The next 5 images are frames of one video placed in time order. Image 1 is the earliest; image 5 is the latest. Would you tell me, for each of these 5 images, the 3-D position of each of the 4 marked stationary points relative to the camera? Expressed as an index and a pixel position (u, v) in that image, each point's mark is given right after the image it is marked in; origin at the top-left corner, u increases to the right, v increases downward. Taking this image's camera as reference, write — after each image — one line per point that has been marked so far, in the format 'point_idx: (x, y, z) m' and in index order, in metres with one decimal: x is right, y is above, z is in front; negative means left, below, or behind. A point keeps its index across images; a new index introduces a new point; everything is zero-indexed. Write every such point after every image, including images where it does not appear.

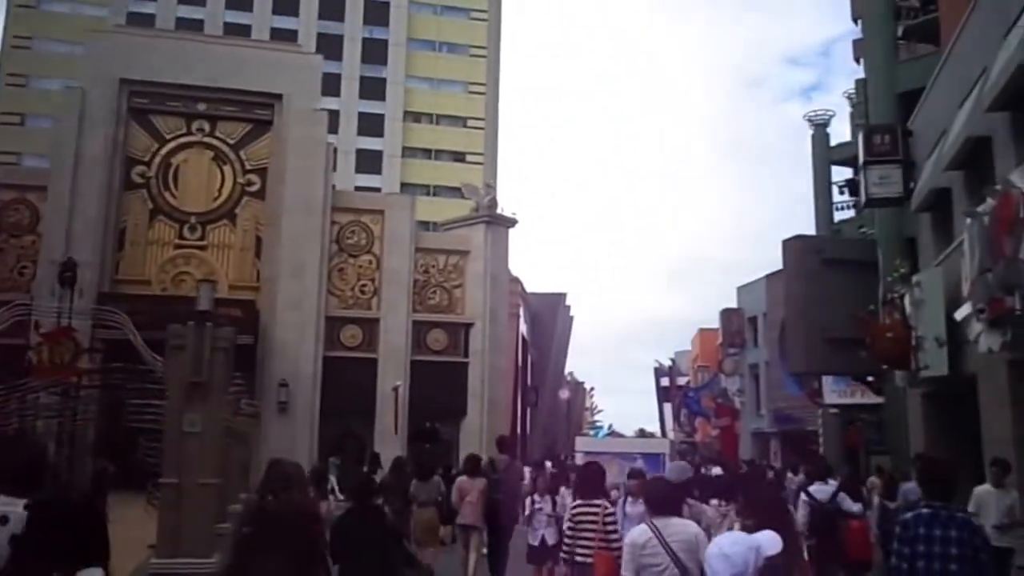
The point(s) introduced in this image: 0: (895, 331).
0: (+8.1, -0.7, +18.8) m
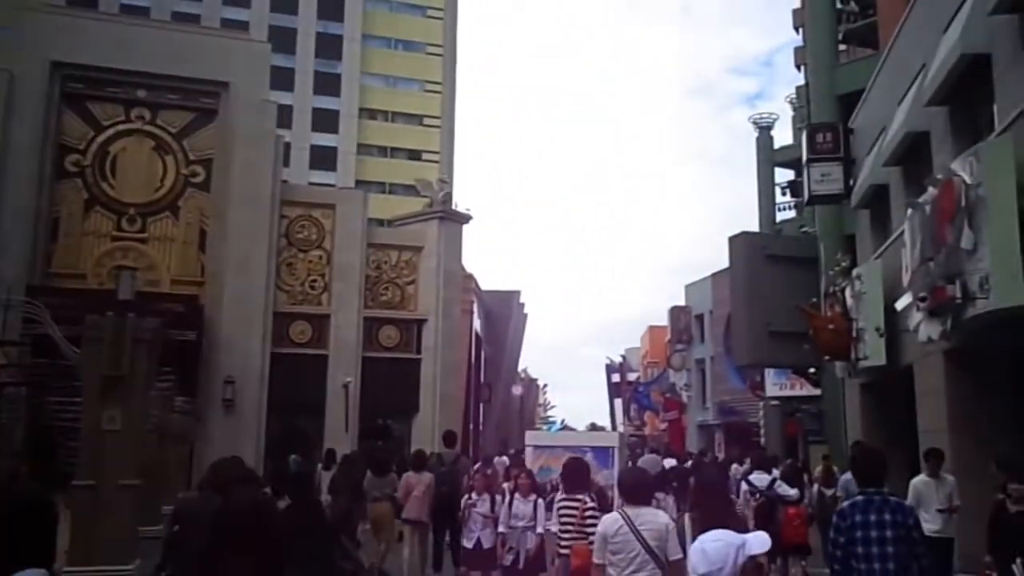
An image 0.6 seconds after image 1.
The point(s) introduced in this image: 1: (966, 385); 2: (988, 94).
0: (+6.7, -0.6, +18.2) m
1: (+7.7, -1.6, +14.9) m
2: (+7.1, +3.0, +13.1) m
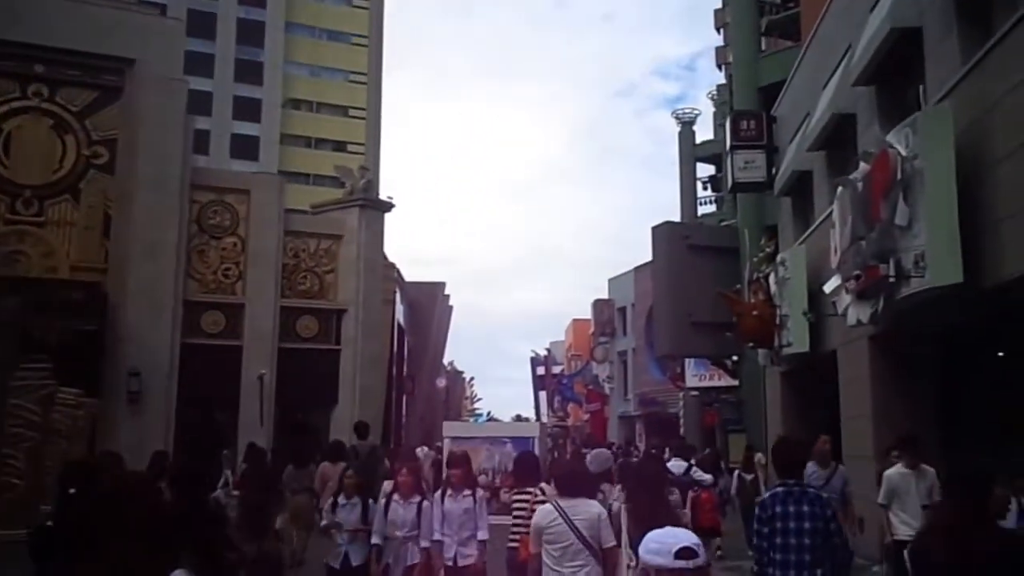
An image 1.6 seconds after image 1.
0: (+5.1, -0.4, +18.2) m
1: (+6.4, -1.4, +15.1) m
2: (+6.0, +3.2, +13.2) m
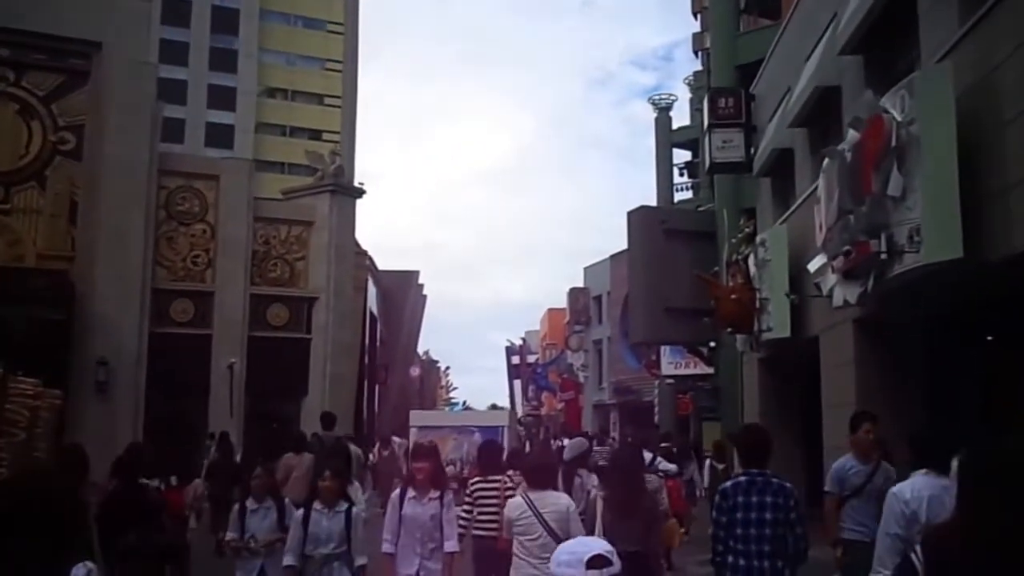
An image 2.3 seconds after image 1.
0: (+4.6, -0.1, +18.1) m
1: (+6.0, -1.1, +15.0) m
2: (+5.6, +3.4, +13.0) m
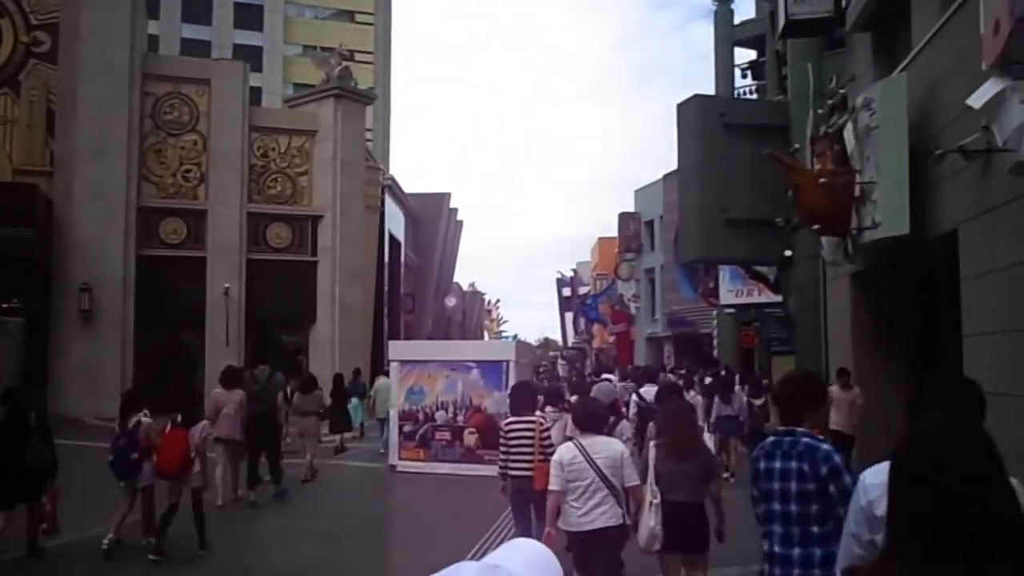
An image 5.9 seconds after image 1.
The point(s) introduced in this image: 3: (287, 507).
0: (+4.9, +1.4, +14.5) m
1: (+6.1, +0.2, +11.4) m
2: (+5.6, +4.6, +9.1) m
3: (-3.7, -3.6, +14.4) m
